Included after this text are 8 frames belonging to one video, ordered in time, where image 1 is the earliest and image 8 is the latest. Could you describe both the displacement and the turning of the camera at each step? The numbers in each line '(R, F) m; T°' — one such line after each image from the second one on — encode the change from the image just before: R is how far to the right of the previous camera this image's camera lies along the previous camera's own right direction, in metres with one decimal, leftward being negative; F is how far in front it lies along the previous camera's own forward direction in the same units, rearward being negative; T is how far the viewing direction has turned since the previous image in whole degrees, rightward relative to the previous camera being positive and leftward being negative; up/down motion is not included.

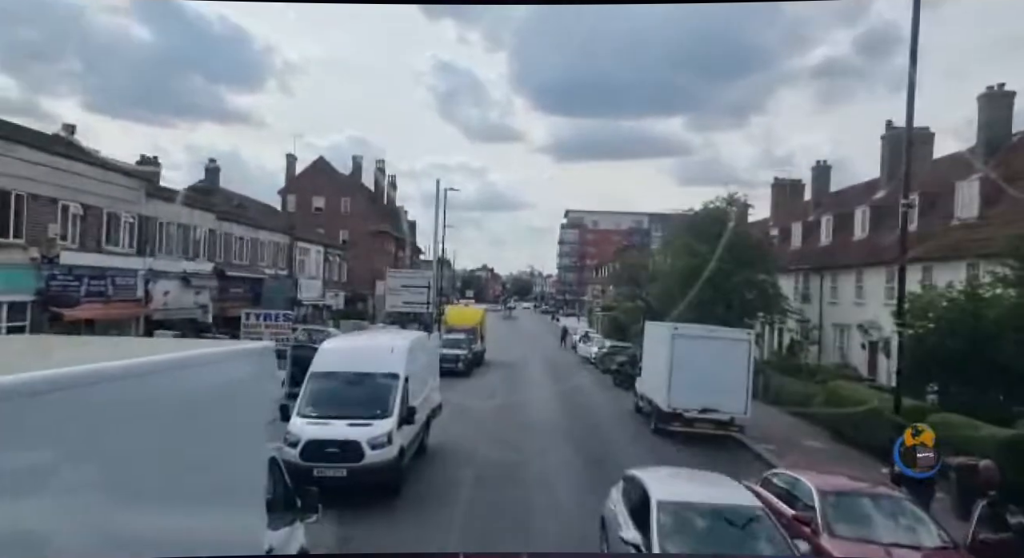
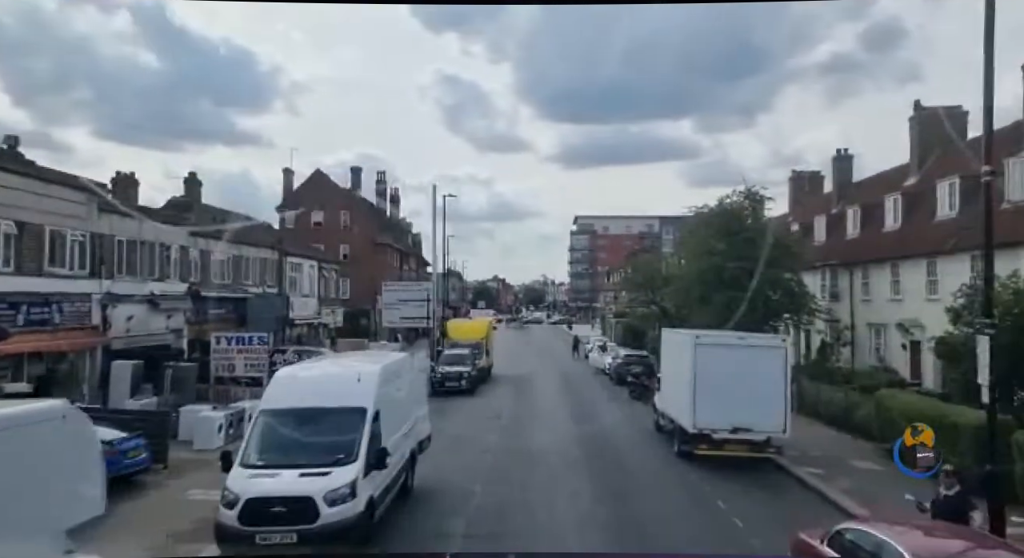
(+0.2, +1.0) m; -1°
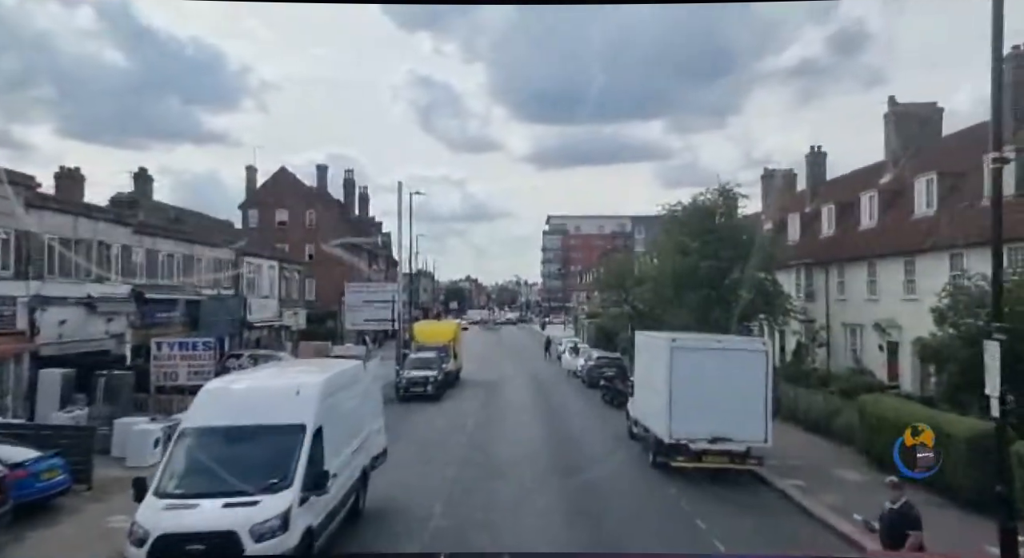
(+0.1, +0.5) m; +2°
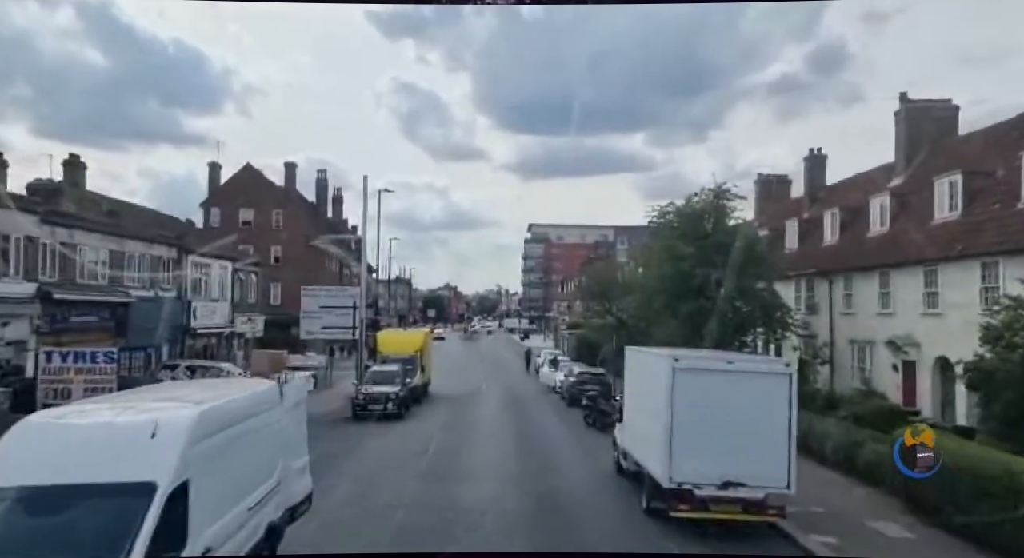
(+0.1, +1.3) m; +2°
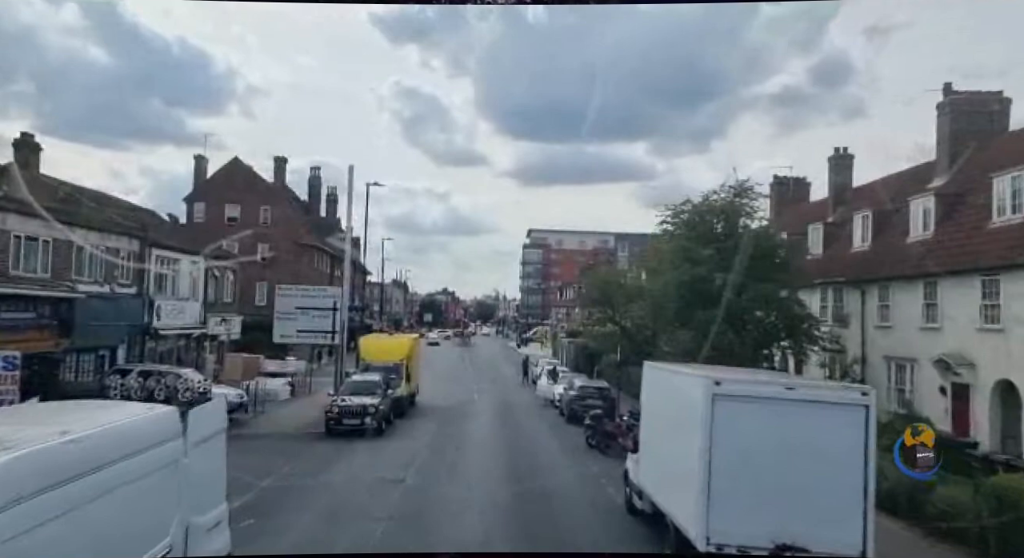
(0.0, +1.2) m; 0°
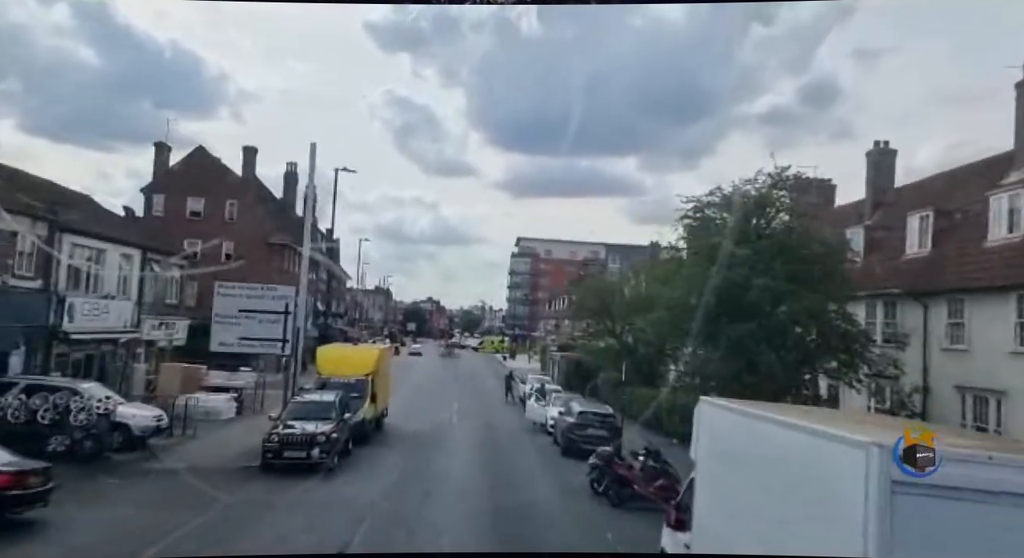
(0.0, +2.0) m; +1°
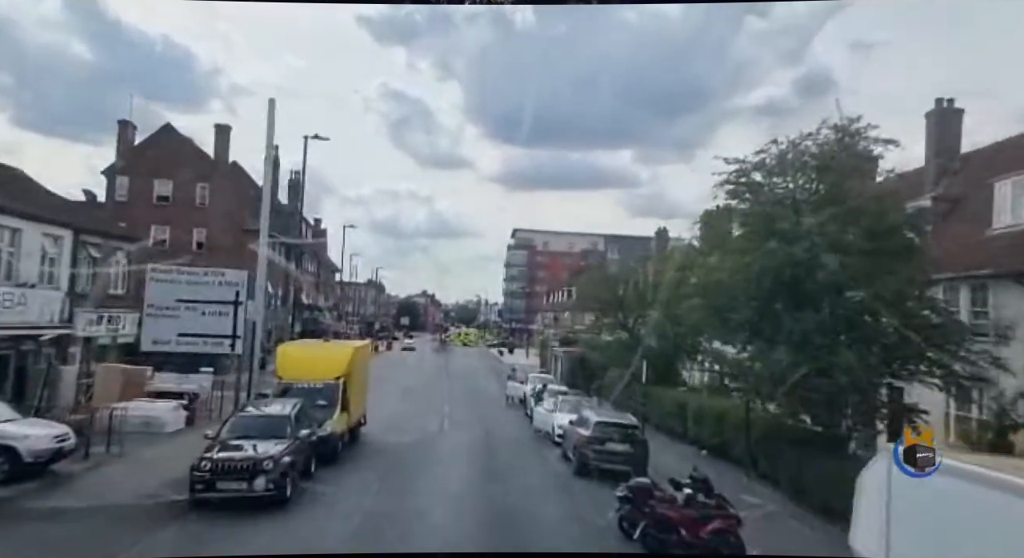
(-0.1, +1.8) m; 0°
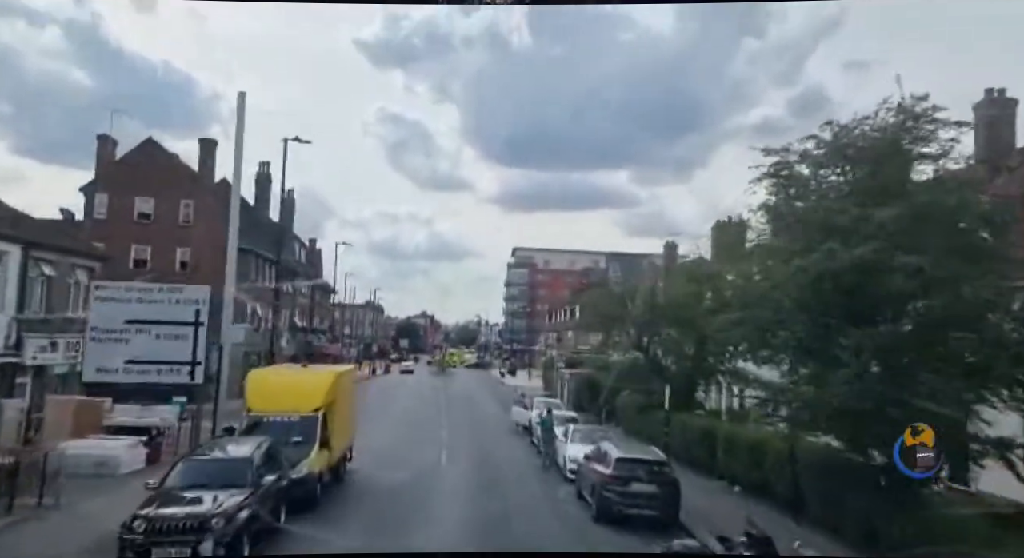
(-0.1, +1.1) m; 0°
